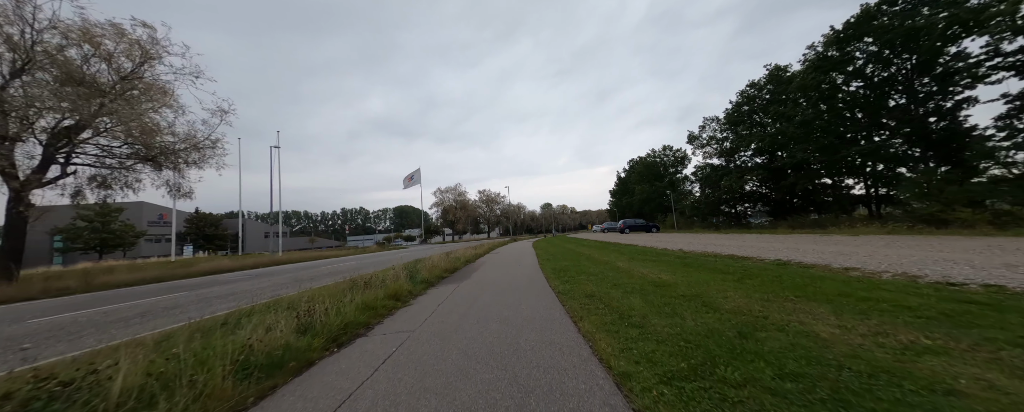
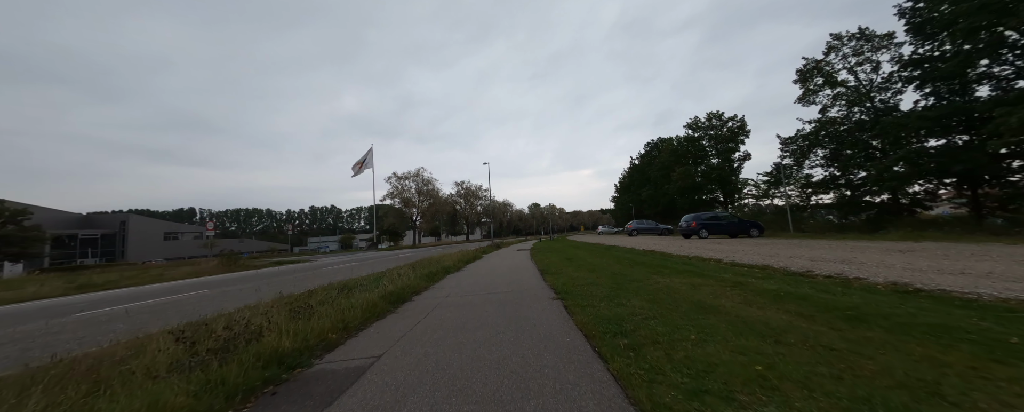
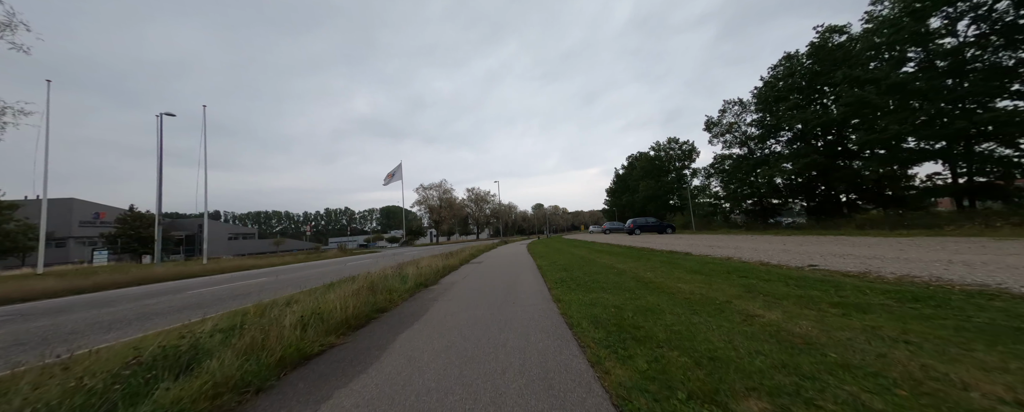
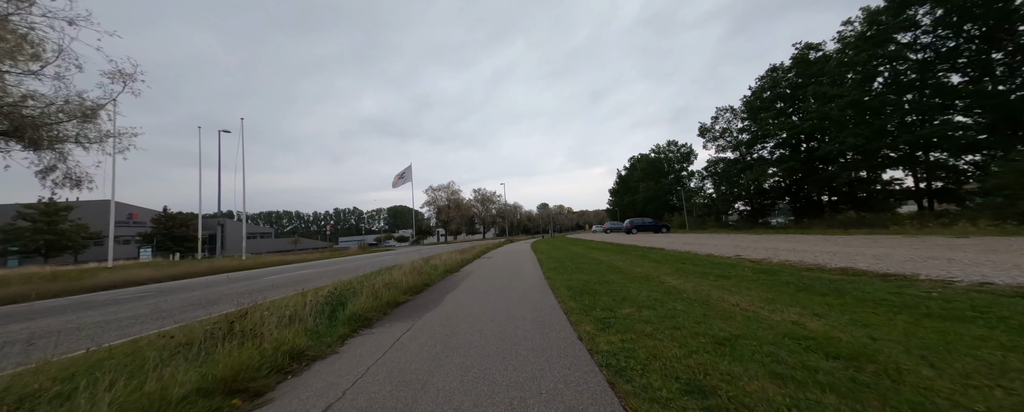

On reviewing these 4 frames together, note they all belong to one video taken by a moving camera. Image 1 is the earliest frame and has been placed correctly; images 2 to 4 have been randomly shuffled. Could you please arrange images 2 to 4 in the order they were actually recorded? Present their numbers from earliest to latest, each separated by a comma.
4, 3, 2
